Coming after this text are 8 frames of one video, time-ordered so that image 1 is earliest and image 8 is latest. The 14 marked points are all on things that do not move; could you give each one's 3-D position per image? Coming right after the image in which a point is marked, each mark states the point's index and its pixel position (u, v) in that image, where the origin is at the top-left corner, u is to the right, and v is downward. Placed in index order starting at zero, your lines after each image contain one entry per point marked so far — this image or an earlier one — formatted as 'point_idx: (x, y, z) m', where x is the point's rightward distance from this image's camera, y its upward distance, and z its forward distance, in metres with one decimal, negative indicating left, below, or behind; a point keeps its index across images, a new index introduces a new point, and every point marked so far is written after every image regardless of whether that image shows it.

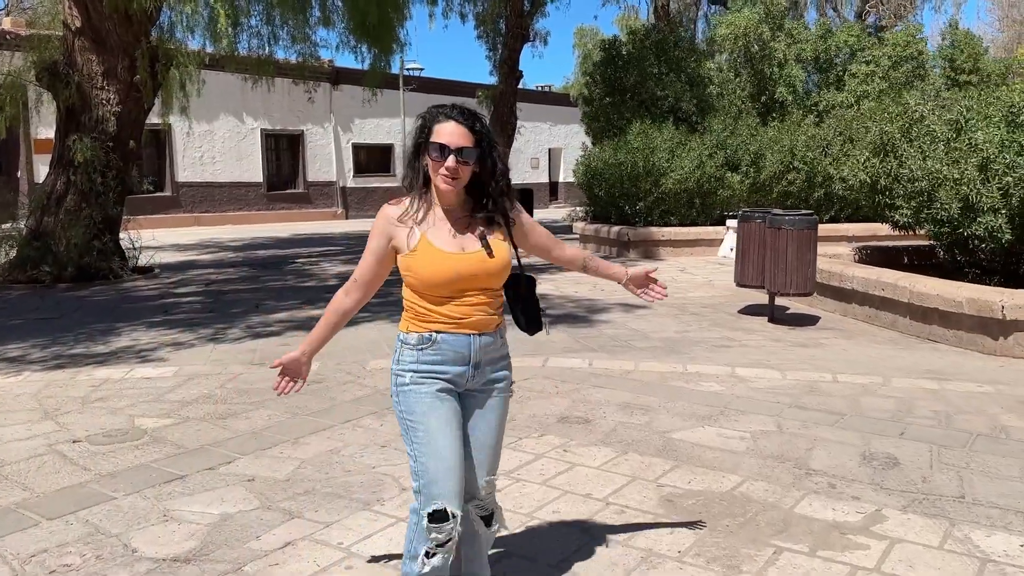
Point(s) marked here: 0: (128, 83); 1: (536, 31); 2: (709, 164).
0: (-4.7, +2.5, +10.4) m
1: (+0.5, +5.0, +16.6) m
2: (+3.0, +1.9, +13.0) m
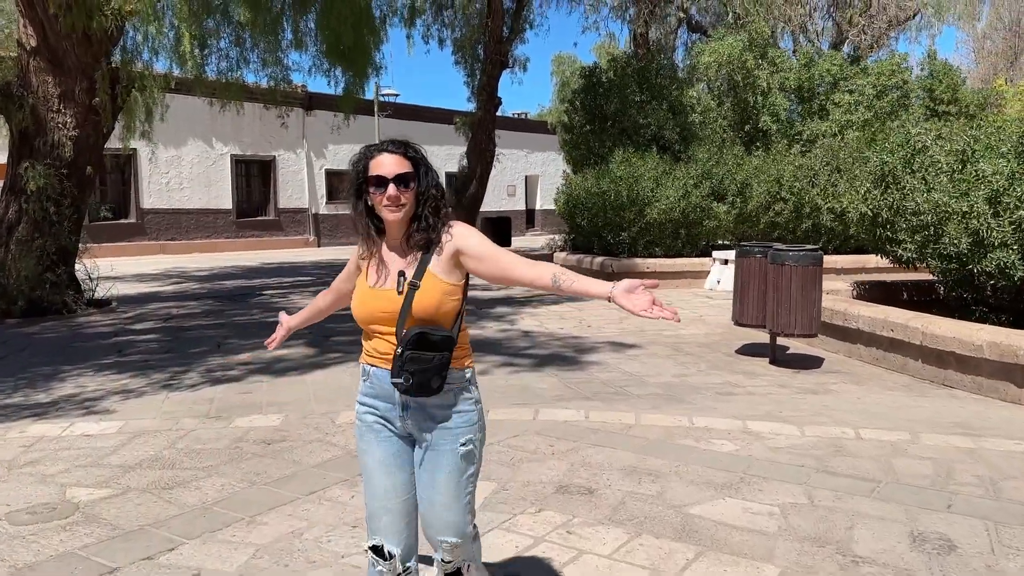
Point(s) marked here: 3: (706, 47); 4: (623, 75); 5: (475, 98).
0: (-4.9, +2.1, +9.8) m
1: (+0.1, +4.4, +16.2) m
2: (+2.7, +1.4, +12.6) m
3: (+3.5, +4.3, +15.1) m
4: (+2.0, +3.9, +15.2) m
5: (-0.7, +3.7, +16.3) m
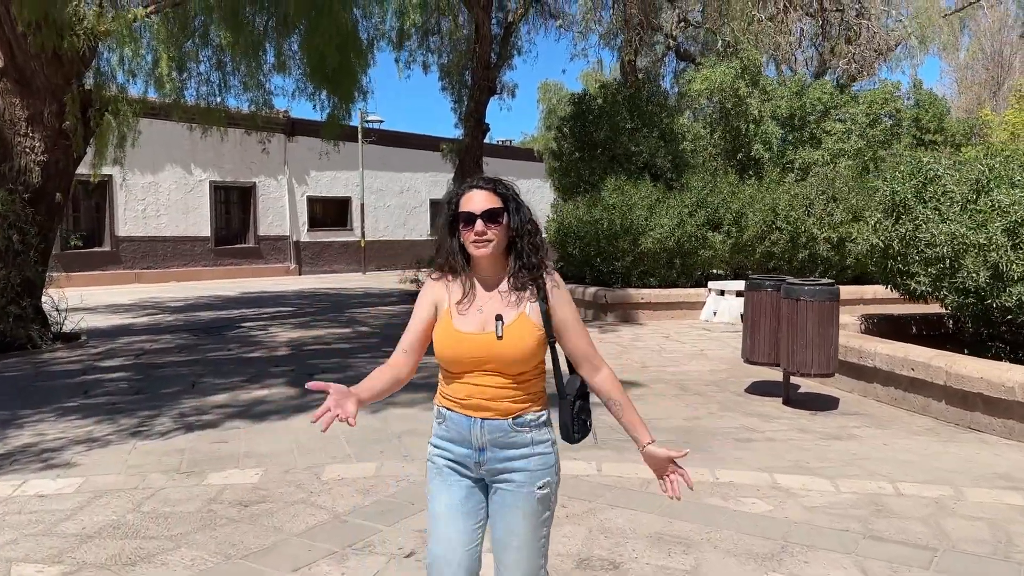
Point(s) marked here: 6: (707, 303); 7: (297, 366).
0: (-5.0, +1.7, +9.3) m
1: (-0.2, +3.8, +15.9) m
2: (+2.6, +0.9, +12.3) m
3: (+3.2, +3.8, +14.9) m
4: (+1.8, +3.3, +14.9) m
5: (-1.0, +3.1, +15.9) m
6: (+2.7, -0.2, +11.9) m
7: (-2.1, -0.8, +8.3) m
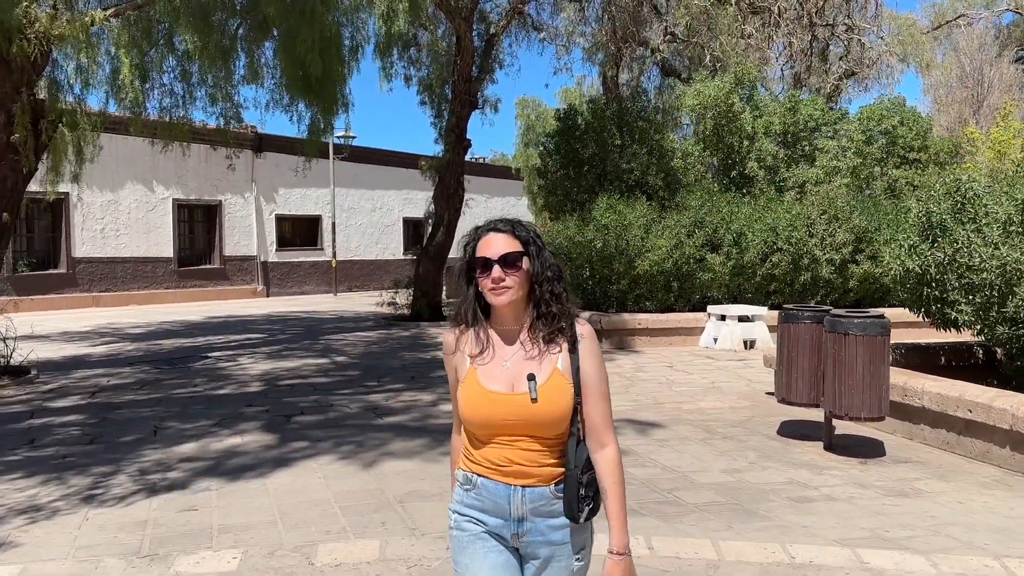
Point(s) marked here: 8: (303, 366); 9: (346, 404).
0: (-5.1, +1.4, +8.4) m
1: (-0.5, +3.4, +15.2) m
2: (+2.4, +0.6, +11.6) m
3: (+3.0, +3.4, +14.3) m
4: (+1.5, +2.9, +14.3) m
5: (-1.3, +2.7, +15.2) m
6: (+2.6, -0.5, +11.2) m
7: (-2.1, -1.0, +7.4) m
8: (-2.5, -0.9, +10.0) m
9: (-1.5, -1.0, +7.6) m
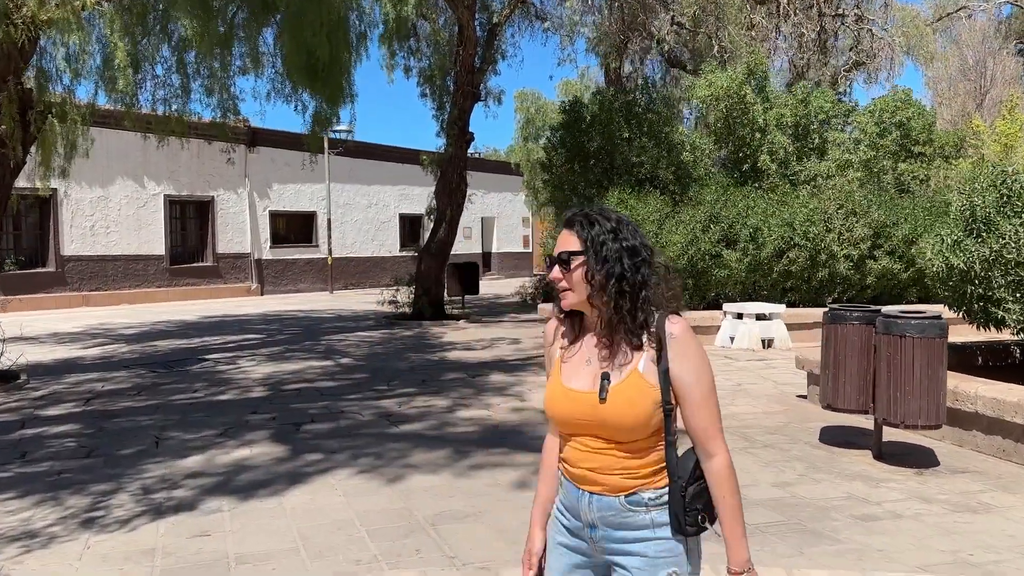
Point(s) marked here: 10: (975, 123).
0: (-4.9, +1.4, +7.9) m
1: (-0.4, +3.5, +14.8) m
2: (+2.5, +0.6, +11.3) m
3: (+3.0, +3.4, +13.9) m
4: (+1.6, +3.0, +13.9) m
5: (-1.2, +2.7, +14.8) m
6: (+2.7, -0.5, +10.9) m
7: (-1.9, -1.0, +7.0) m
8: (-2.3, -0.9, +9.5) m
9: (-1.3, -1.0, +7.2) m
10: (+11.0, +3.9, +20.0) m
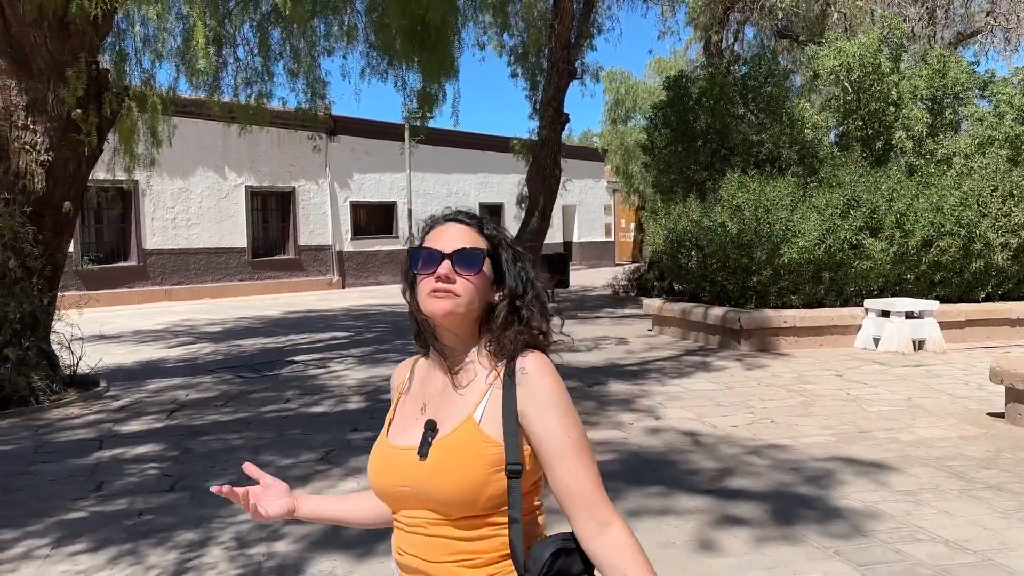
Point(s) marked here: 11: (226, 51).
0: (-3.8, +1.4, +7.3) m
1: (+1.2, +3.6, +13.7) m
2: (+3.9, +0.7, +10.0) m
3: (+4.6, +3.5, +12.6) m
4: (+3.1, +3.1, +12.6) m
5: (+0.4, +2.8, +13.7) m
6: (+4.0, -0.4, +9.6) m
7: (-0.9, -1.0, +6.2) m
8: (-1.1, -0.9, +8.7) m
9: (-0.3, -1.0, +6.2) m
10: (+12.9, +4.1, +18.0) m
11: (-3.3, +2.7, +9.8) m
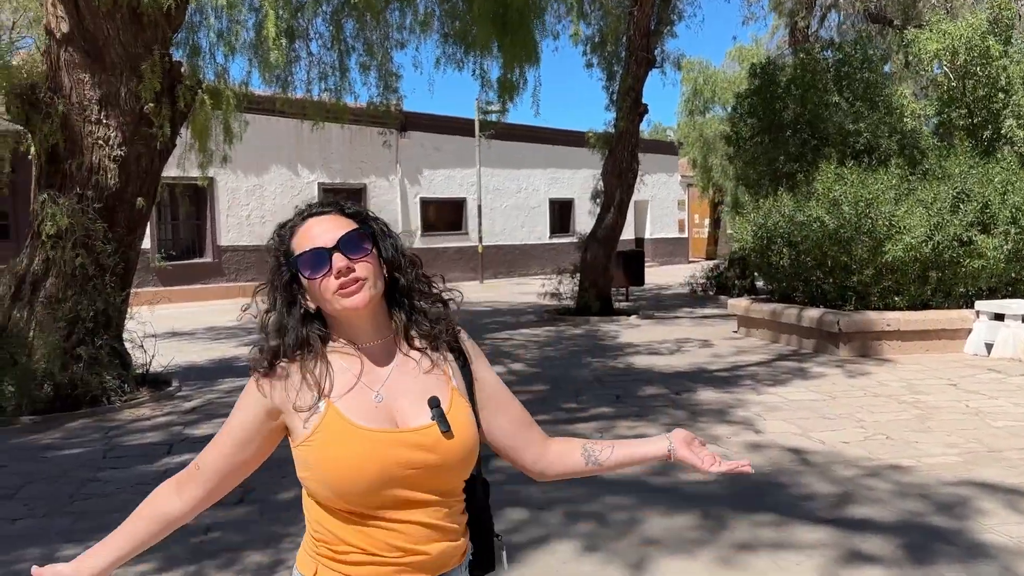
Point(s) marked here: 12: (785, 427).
0: (-3.2, +1.4, +7.1) m
1: (+2.4, +3.6, +13.1) m
2: (+4.7, +0.7, +9.2) m
3: (+5.6, +3.5, +11.7) m
4: (+4.2, +3.1, +11.9) m
5: (+1.6, +2.8, +13.2) m
6: (+4.9, -0.4, +8.8) m
7: (-0.4, -1.0, +5.8) m
8: (-0.3, -0.9, +8.3) m
9: (+0.3, -1.0, +5.8) m
10: (+14.4, +4.1, +16.5) m
11: (-2.4, +2.7, +9.5) m
12: (+2.0, -1.0, +6.1) m
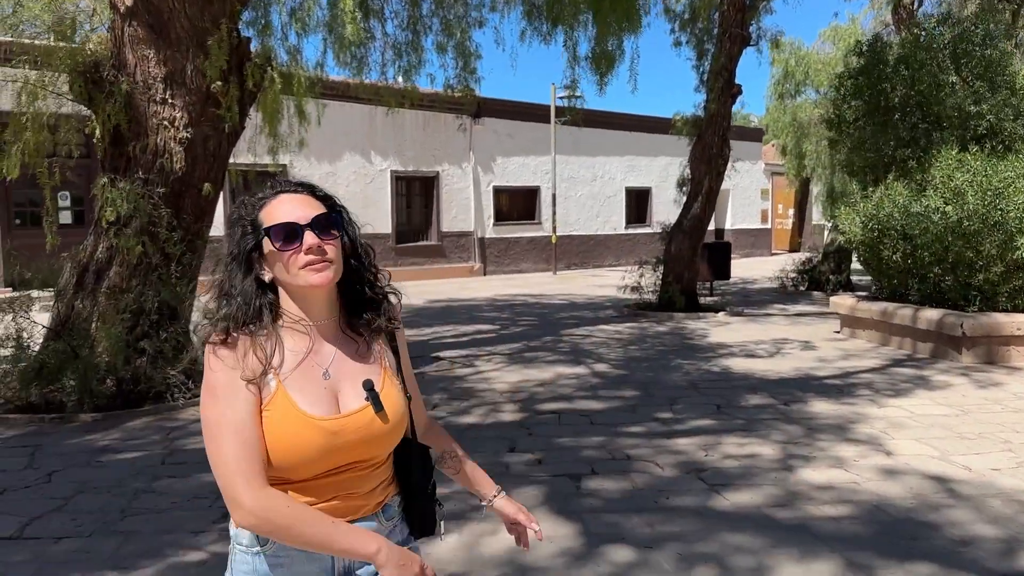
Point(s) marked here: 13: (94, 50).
0: (-2.4, +1.5, +6.7) m
1: (+3.6, +3.7, +12.2) m
2: (+5.6, +0.7, +8.2) m
3: (+6.7, +3.6, +10.6) m
4: (+5.3, +3.1, +10.9) m
5: (+2.8, +2.9, +12.4) m
6: (+5.7, -0.5, +7.8) m
7: (+0.2, -1.0, +5.2) m
8: (+0.4, -0.8, +7.7) m
9: (+0.8, -1.0, +5.2) m
10: (+15.9, +4.1, +14.6) m
11: (-1.5, +2.8, +9.0) m
12: (+2.5, -1.0, +5.3) m
13: (-3.4, +1.9, +6.8) m
